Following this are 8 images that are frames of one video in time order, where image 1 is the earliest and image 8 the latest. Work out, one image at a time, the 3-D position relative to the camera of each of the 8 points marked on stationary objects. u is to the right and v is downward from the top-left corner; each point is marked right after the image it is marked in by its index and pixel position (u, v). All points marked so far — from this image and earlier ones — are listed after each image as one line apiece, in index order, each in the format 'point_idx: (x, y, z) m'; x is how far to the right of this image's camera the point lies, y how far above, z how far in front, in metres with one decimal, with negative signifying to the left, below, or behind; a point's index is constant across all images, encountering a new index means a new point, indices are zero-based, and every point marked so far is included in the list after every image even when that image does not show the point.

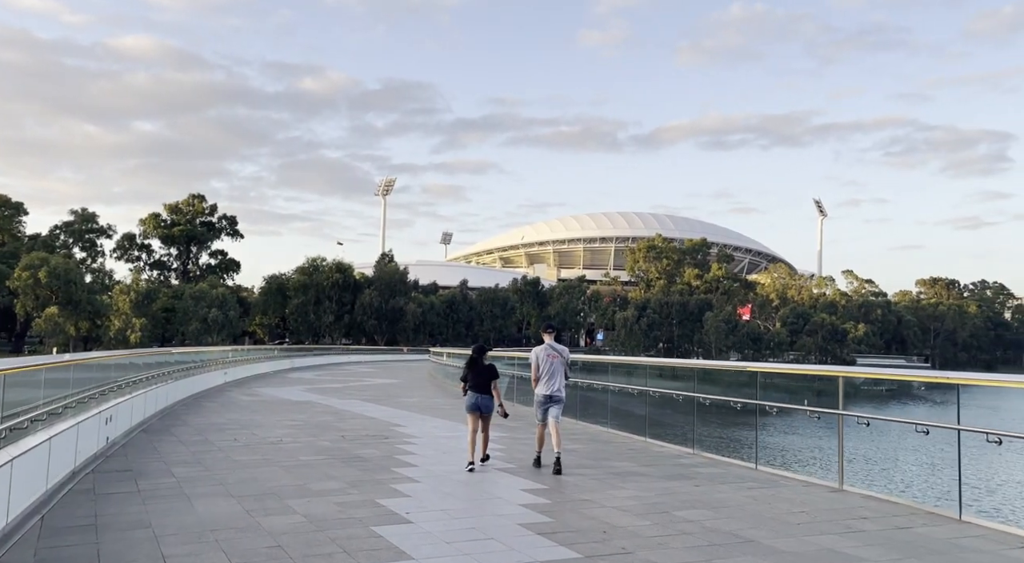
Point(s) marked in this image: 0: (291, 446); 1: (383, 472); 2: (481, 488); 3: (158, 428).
0: (-2.9, -2.2, +9.7) m
1: (-1.3, -2.0, +7.7) m
2: (-0.3, -1.9, +6.9) m
3: (-5.5, -2.3, +11.5) m
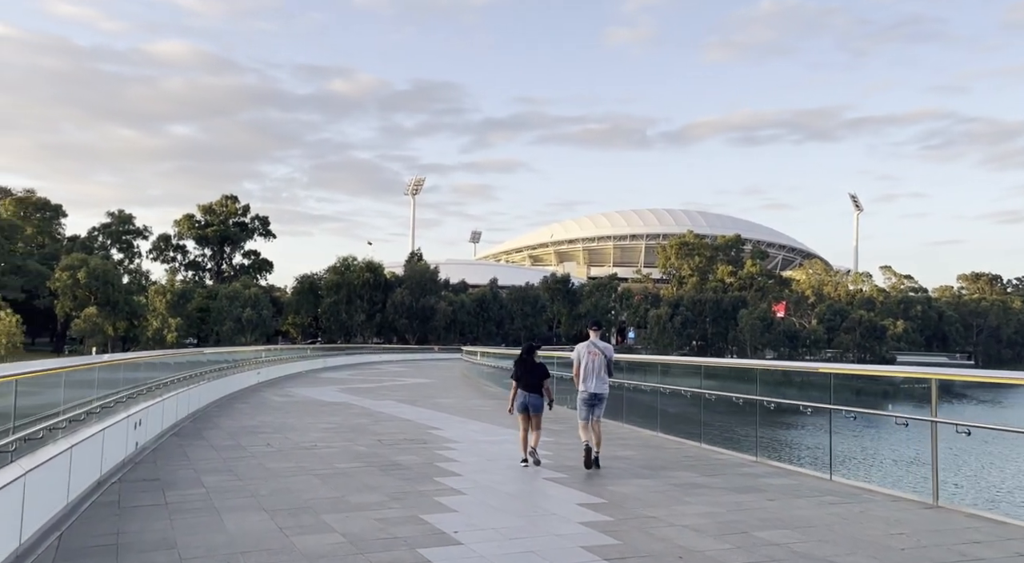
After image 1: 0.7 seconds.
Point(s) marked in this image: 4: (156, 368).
0: (-2.3, -2.1, +9.2) m
1: (-0.8, -1.9, +7.2) m
2: (+0.2, -1.9, +6.3) m
3: (-4.8, -2.2, +11.1) m
4: (-5.4, -1.3, +11.3) m
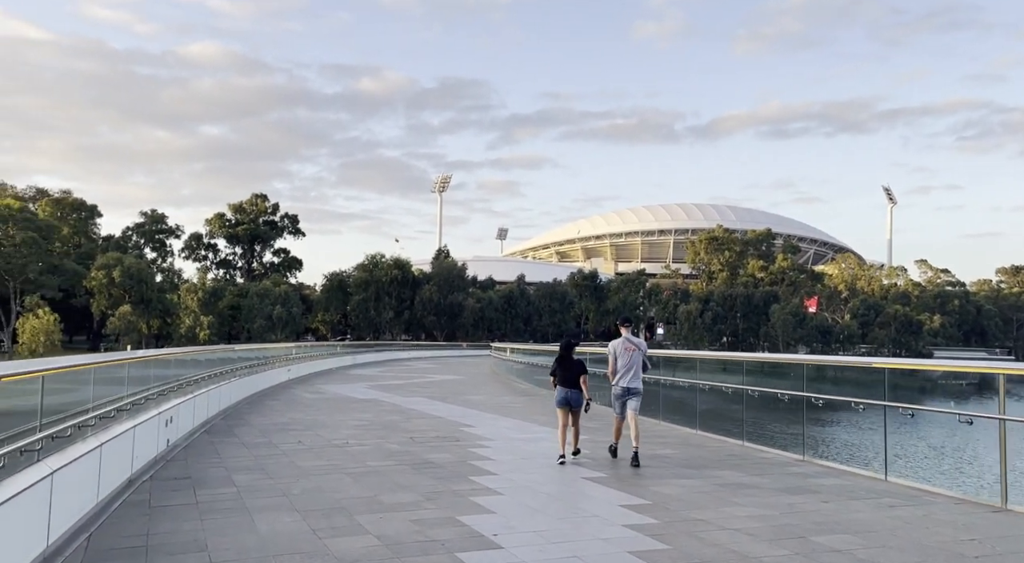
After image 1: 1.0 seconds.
0: (-1.9, -2.0, +9.1) m
1: (-0.5, -1.9, +7.0) m
2: (+0.5, -1.8, +6.1) m
3: (-4.3, -2.2, +11.1) m
4: (-4.9, -1.3, +11.2) m
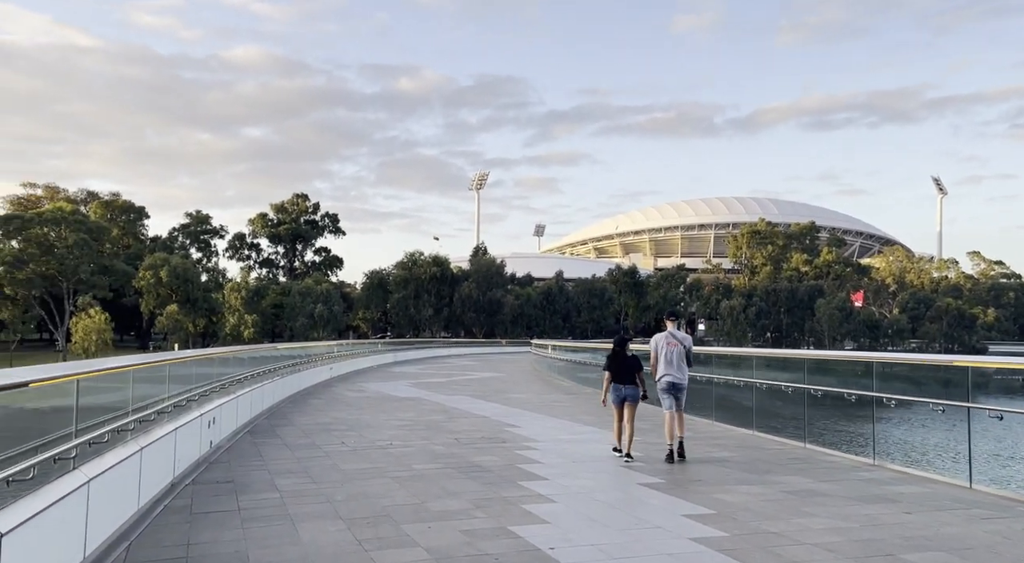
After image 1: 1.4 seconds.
0: (-1.3, -2.0, +8.8) m
1: (0.0, -1.8, +6.6) m
2: (+0.9, -1.8, +5.7) m
3: (-3.6, -2.2, +10.9) m
4: (-4.2, -1.2, +11.1) m
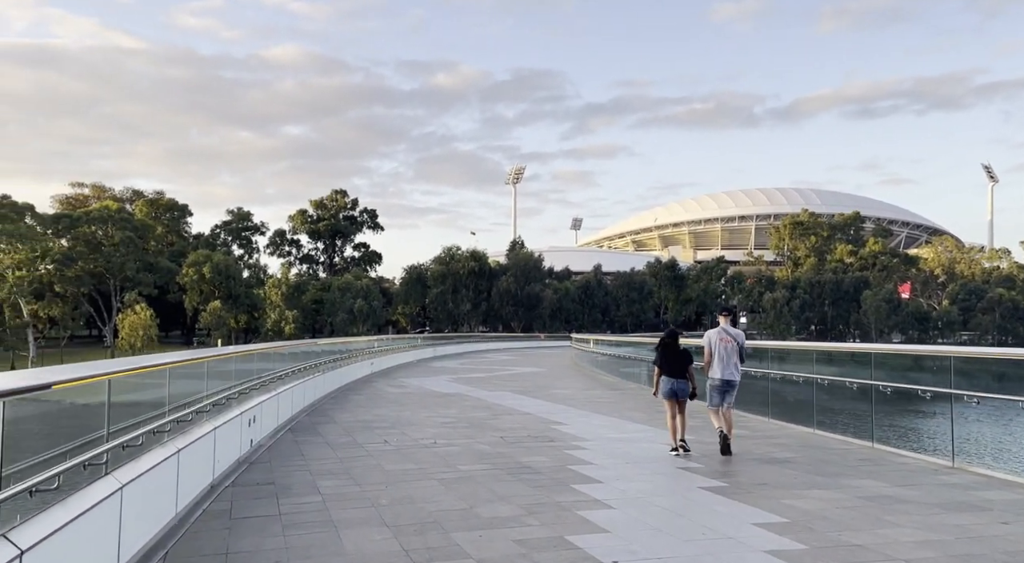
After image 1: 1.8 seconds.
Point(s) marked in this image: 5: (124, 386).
0: (-0.7, -1.9, +8.5) m
1: (+0.4, -1.8, +6.3) m
2: (+1.3, -1.7, +5.3) m
3: (-3.0, -2.1, +10.7) m
4: (-3.5, -1.2, +10.9) m
5: (-2.7, -0.7, +5.2) m
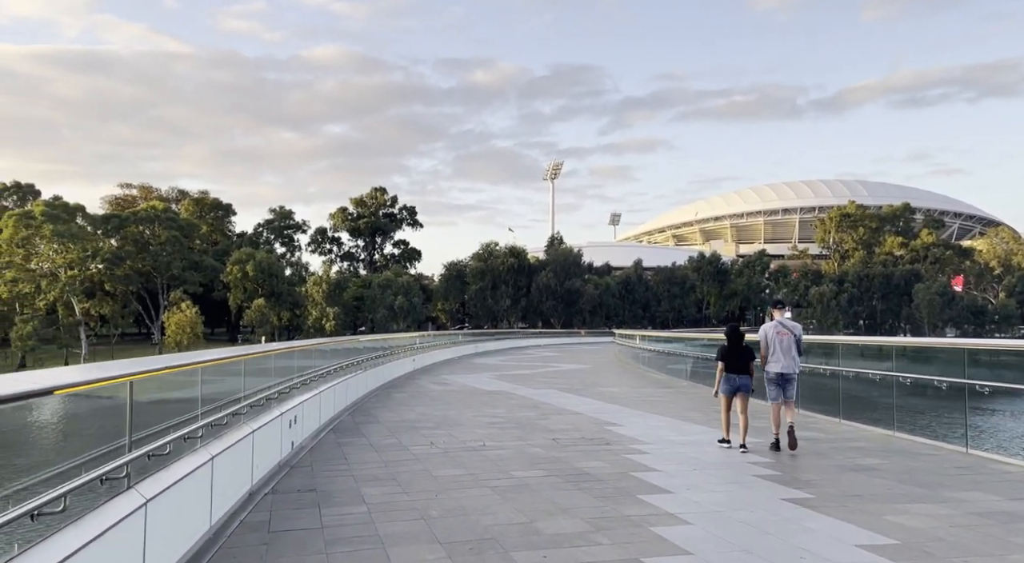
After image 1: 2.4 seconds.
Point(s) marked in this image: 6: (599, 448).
0: (-0.1, -1.9, +7.9) m
1: (+0.9, -1.7, +5.7) m
2: (+1.7, -1.6, +4.6) m
3: (-2.3, -2.0, +10.3) m
4: (-2.8, -1.1, +10.5) m
5: (-2.3, -0.7, +4.8) m
6: (+1.0, -1.8, +8.3) m
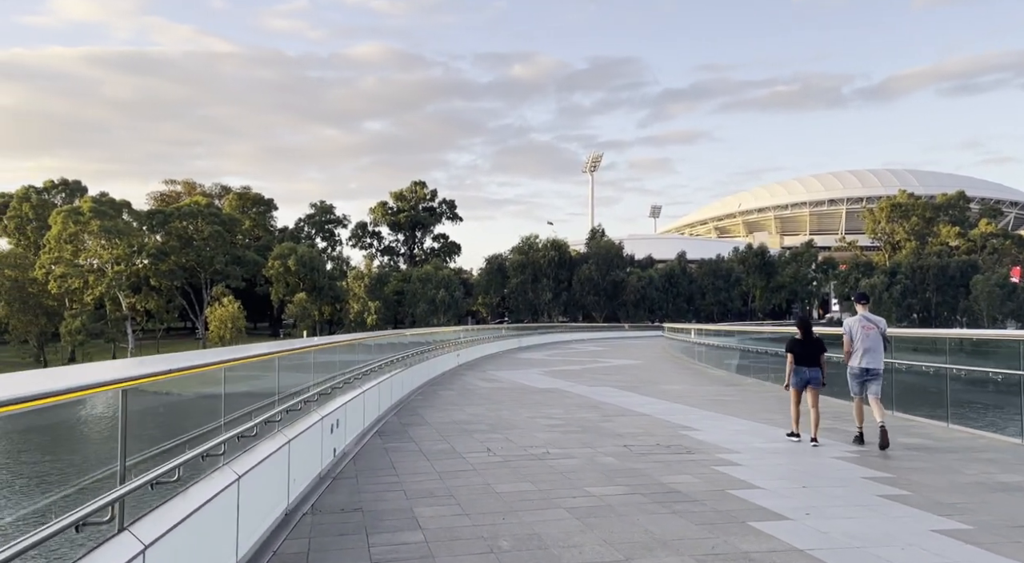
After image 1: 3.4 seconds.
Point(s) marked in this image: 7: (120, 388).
0: (+0.5, -1.7, +7.0) m
1: (+1.4, -1.6, +4.6) m
2: (+2.2, -1.5, +3.5) m
3: (-1.5, -1.9, +9.4) m
4: (-2.0, -0.9, +9.6) m
5: (-1.8, -0.6, +3.9) m
6: (+1.6, -1.7, +7.2) m
7: (-1.8, -0.5, +3.5) m
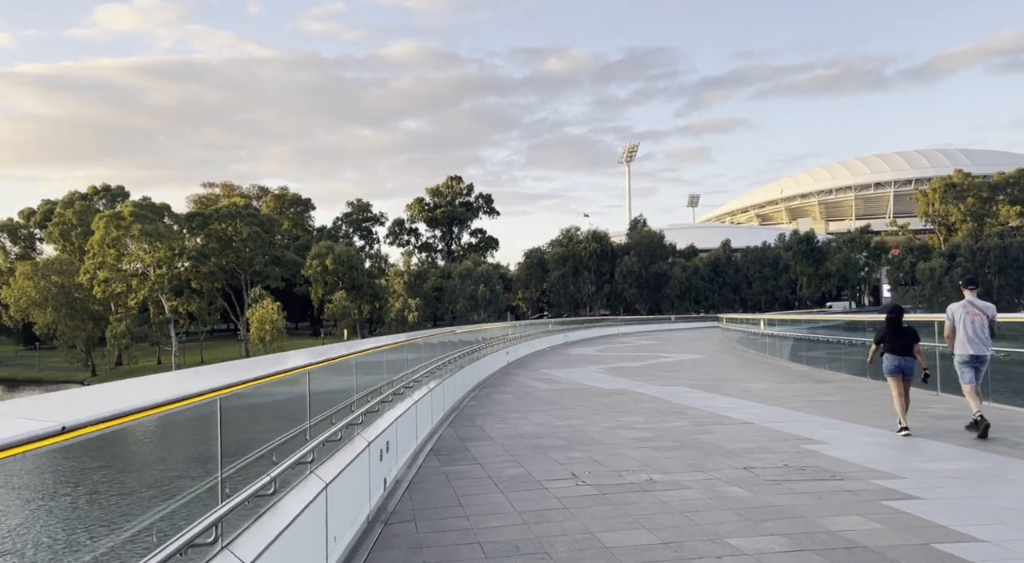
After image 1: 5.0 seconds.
0: (+1.2, -1.6, +5.4) m
1: (+2.0, -1.4, +3.0) m
2: (+2.8, -1.3, +1.8) m
3: (-0.6, -1.7, +7.9) m
4: (-1.2, -0.8, +8.2) m
5: (-1.3, -0.5, +2.4) m
6: (+2.4, -1.5, +5.6) m
7: (-1.2, -0.4, +2.0) m
